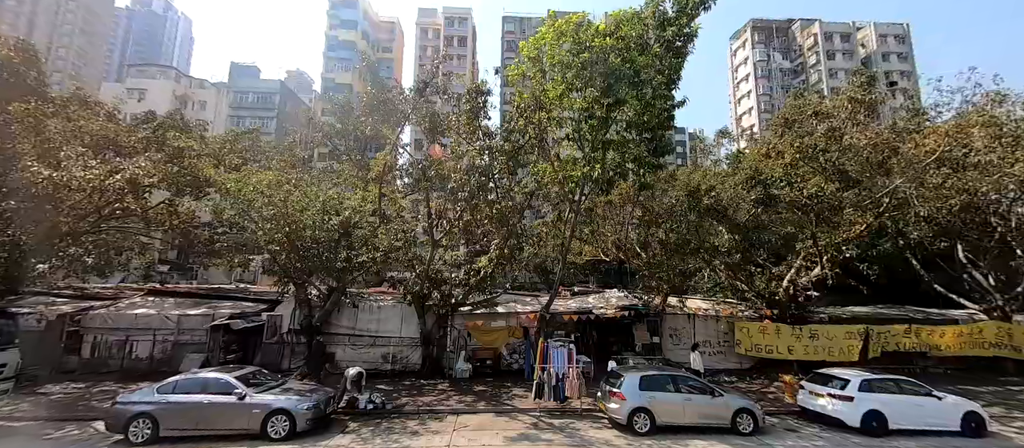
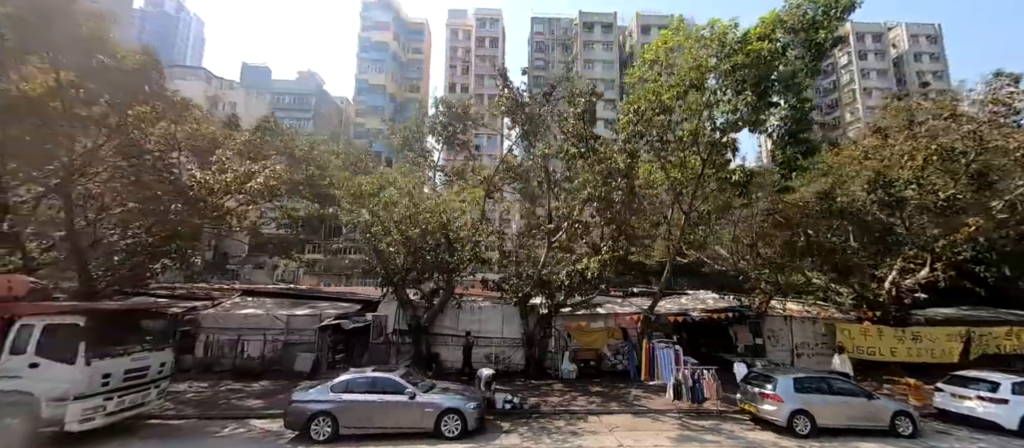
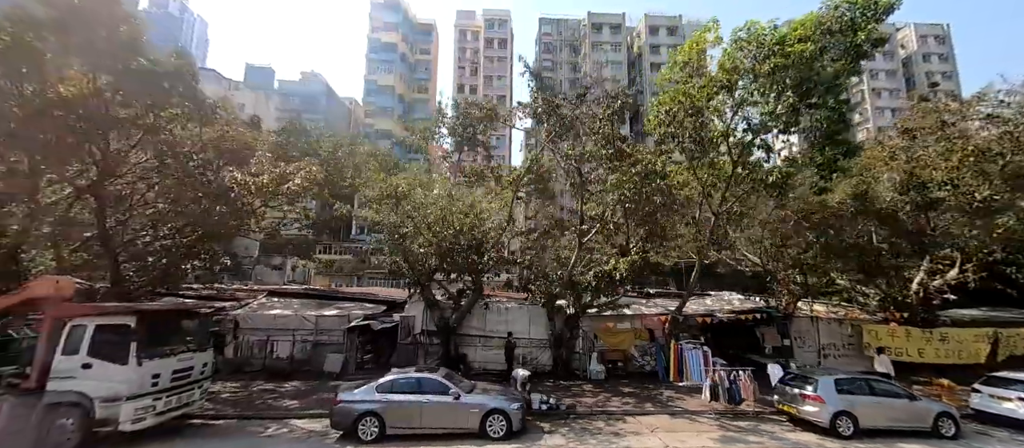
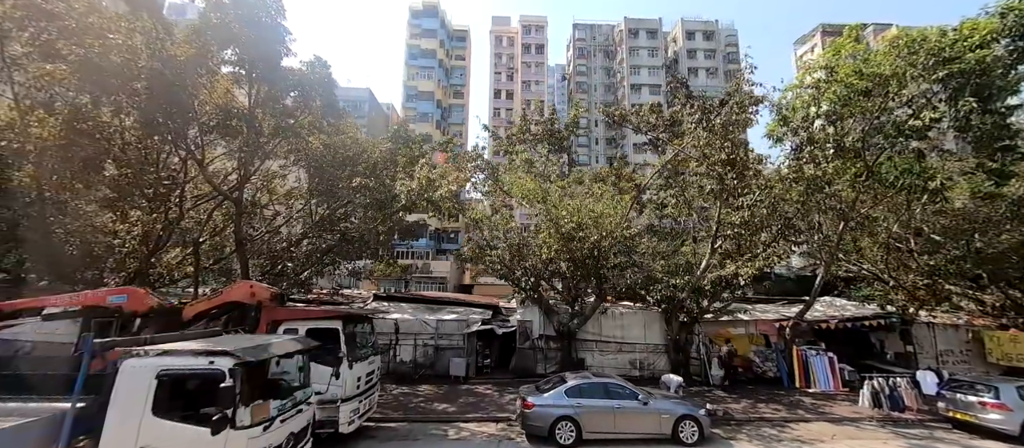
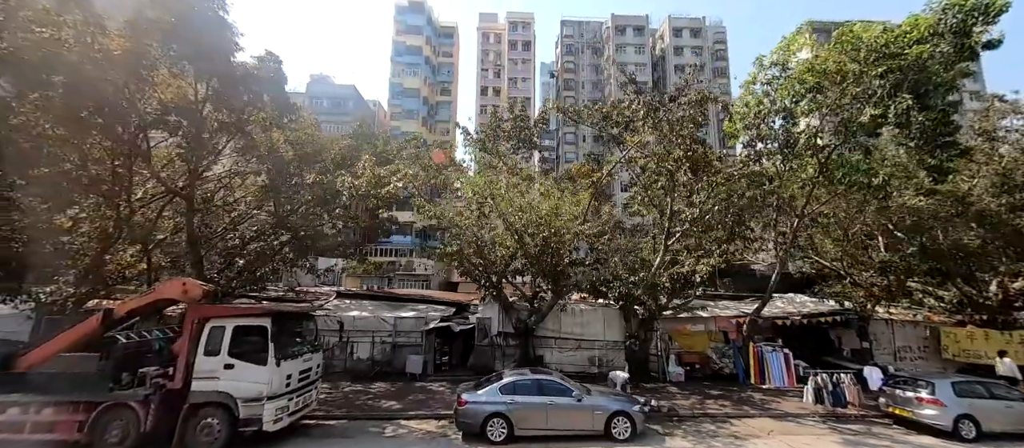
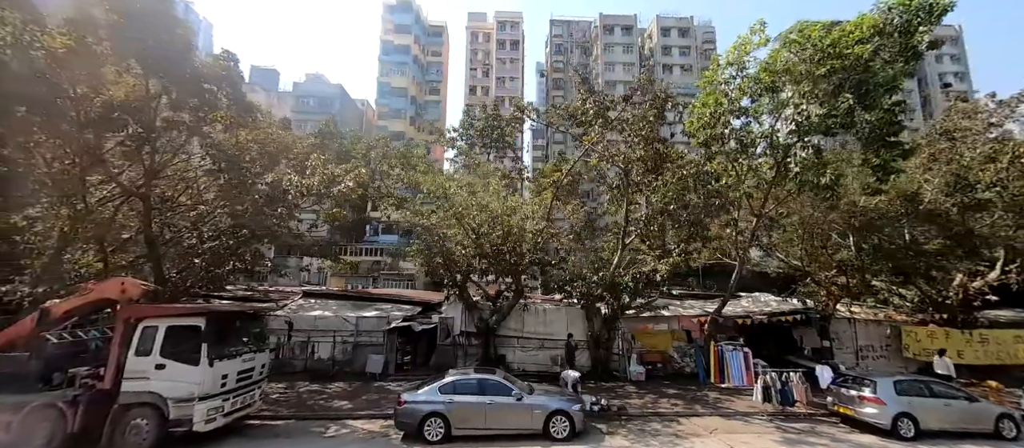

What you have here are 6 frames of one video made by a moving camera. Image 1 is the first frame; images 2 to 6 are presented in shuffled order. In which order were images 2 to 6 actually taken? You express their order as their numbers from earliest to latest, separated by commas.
2, 3, 6, 5, 4
